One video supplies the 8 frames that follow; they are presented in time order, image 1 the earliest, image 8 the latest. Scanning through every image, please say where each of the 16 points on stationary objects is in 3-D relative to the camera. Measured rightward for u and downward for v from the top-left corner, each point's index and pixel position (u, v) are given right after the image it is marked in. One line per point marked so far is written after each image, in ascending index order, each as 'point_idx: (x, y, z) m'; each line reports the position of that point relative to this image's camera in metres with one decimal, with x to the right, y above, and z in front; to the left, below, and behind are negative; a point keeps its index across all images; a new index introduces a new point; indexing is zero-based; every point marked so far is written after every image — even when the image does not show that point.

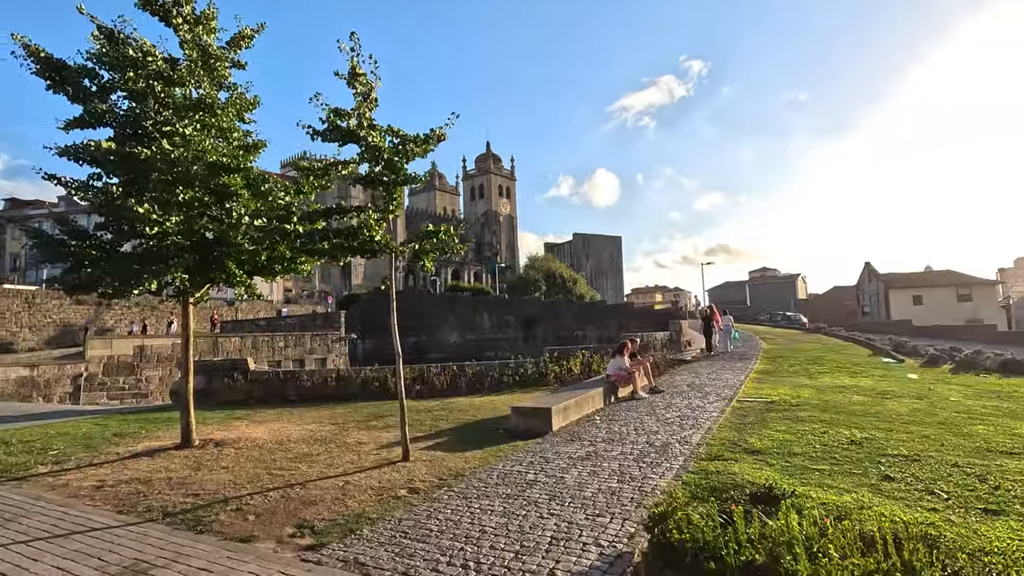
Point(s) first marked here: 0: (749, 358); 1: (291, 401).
0: (+8.1, -2.3, +18.4) m
1: (-5.7, -2.9, +13.7) m
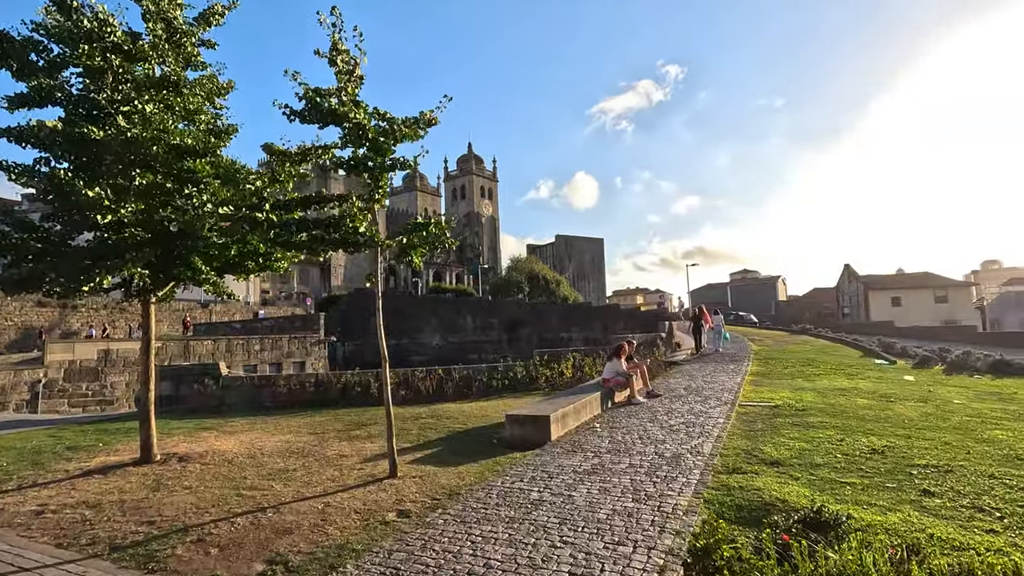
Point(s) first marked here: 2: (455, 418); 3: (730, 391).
0: (+7.7, -2.4, +18.1) m
1: (-5.9, -2.9, +12.8) m
2: (-1.1, -2.4, +9.9) m
3: (+4.9, -2.3, +12.0) m
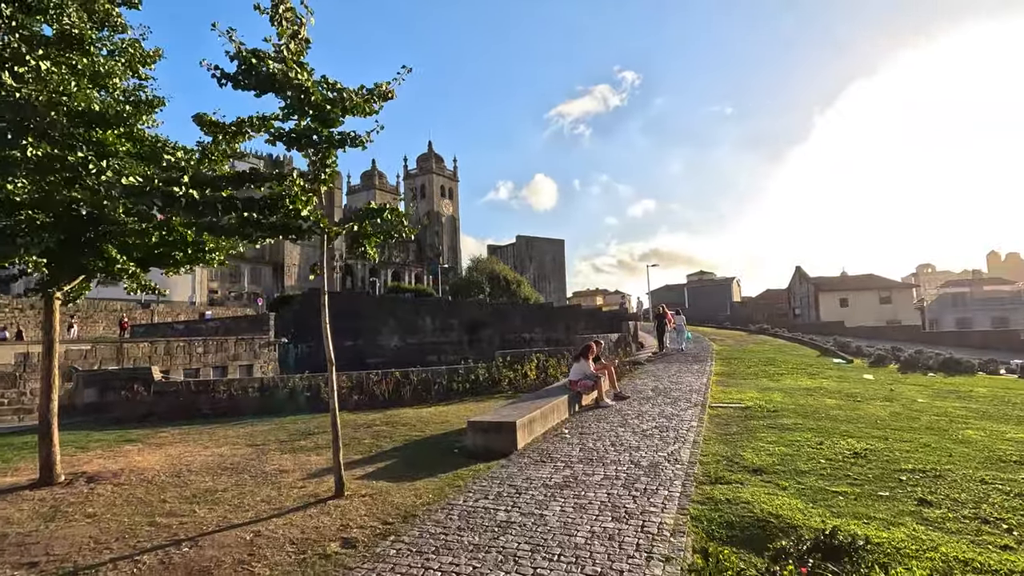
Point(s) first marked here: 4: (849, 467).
0: (+6.4, -2.3, +18.0) m
1: (-6.8, -2.8, +11.7) m
2: (-1.7, -2.4, +9.2) m
3: (+4.1, -2.3, +11.7) m
4: (+3.7, -2.0, +5.8) m
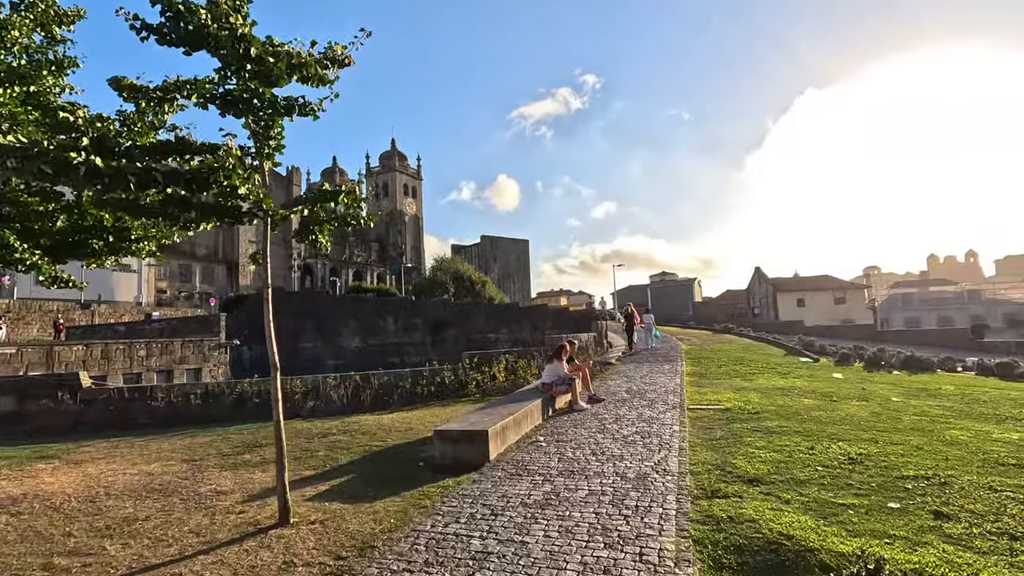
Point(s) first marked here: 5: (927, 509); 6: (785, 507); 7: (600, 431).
0: (+5.3, -2.3, +17.7) m
1: (-7.4, -2.7, +10.6) m
2: (-2.2, -2.3, +8.4) m
3: (+3.4, -2.2, +11.3) m
4: (+3.4, -1.9, +5.4) m
5: (+3.4, -1.8, +4.4) m
6: (+2.3, -1.9, +4.5) m
7: (+1.3, -2.1, +7.7) m
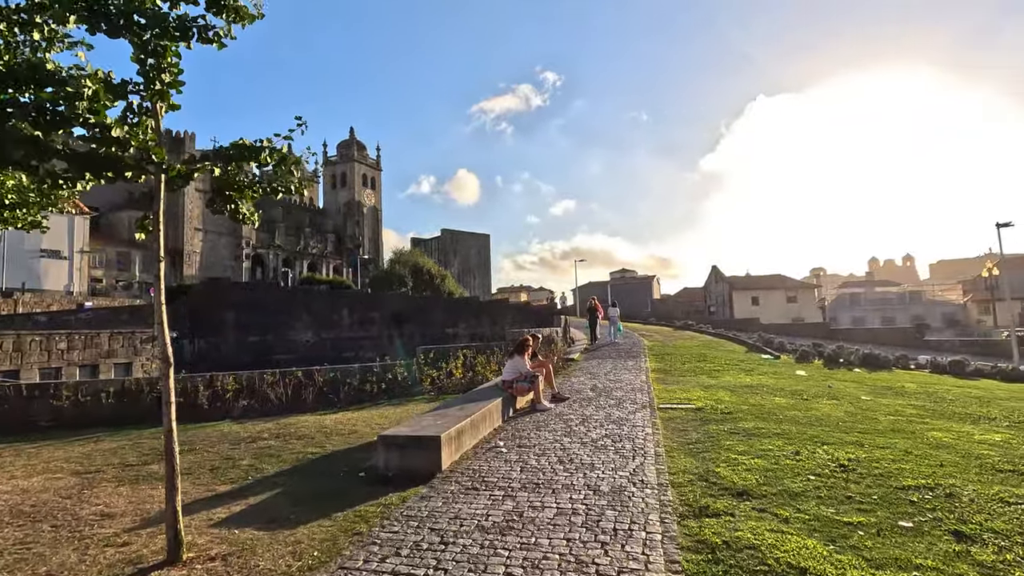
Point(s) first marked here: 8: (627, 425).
0: (+4.0, -2.1, +17.3) m
1: (-8.2, -2.4, +9.2) m
2: (-2.8, -2.1, +7.4) m
3: (+2.6, -2.1, +10.7) m
4: (+3.0, -1.8, +4.8) m
5: (+3.1, -1.7, +3.8) m
6: (+2.0, -1.7, +3.9) m
7: (+0.7, -1.9, +7.0) m
8: (+1.6, -1.9, +7.4) m
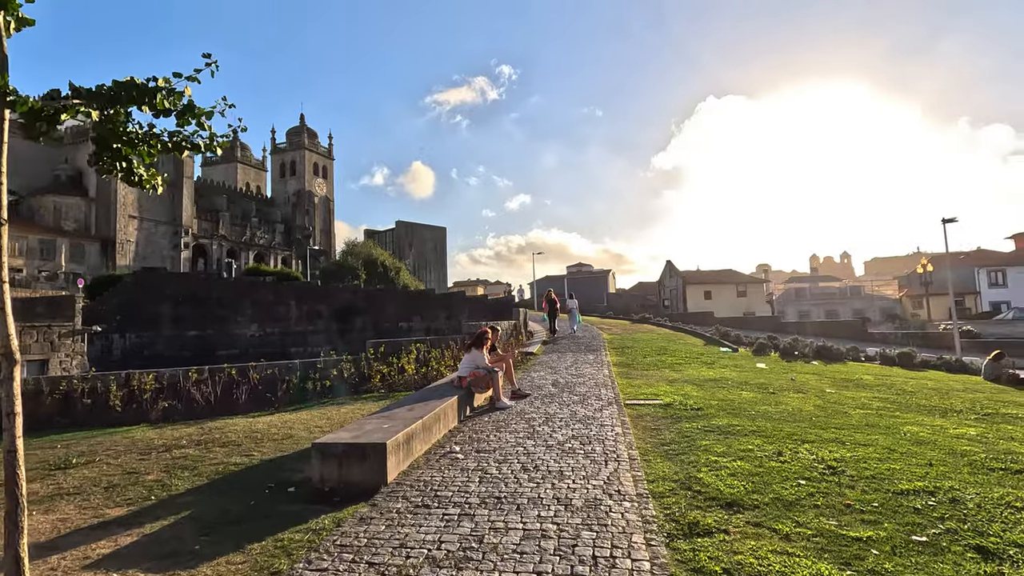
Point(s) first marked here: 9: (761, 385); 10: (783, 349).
0: (+2.7, -1.9, +16.8) m
1: (-8.8, -2.2, +7.8) m
2: (-3.3, -1.9, +6.5) m
3: (+1.7, -1.9, +10.2) m
4: (+2.7, -1.7, +4.4) m
5: (+2.8, -1.6, +3.4) m
6: (+1.7, -1.6, +3.3) m
7: (+0.2, -1.7, +6.3) m
8: (+1.0, -1.7, +6.8) m
9: (+5.0, -2.0, +10.8) m
10: (+9.0, -2.1, +17.8) m
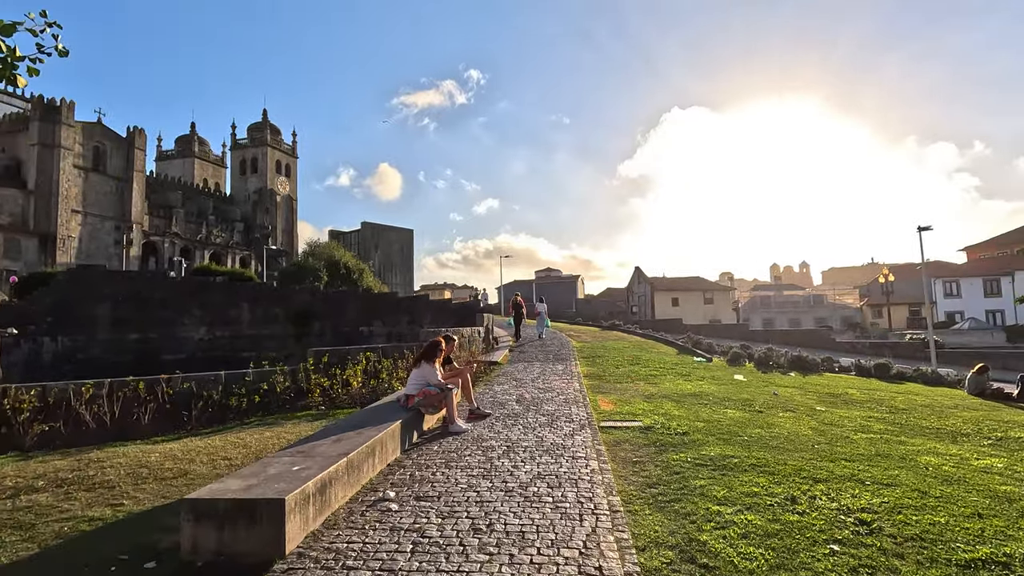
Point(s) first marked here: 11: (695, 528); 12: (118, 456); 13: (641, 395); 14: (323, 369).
0: (+1.6, -2.0, +15.7) m
1: (-9.4, -2.1, +6.1) m
2: (-3.8, -1.9, +5.1) m
3: (+1.0, -1.9, +9.1) m
4: (+2.3, -1.7, +3.3) m
5: (+2.6, -1.6, +2.3) m
6: (+1.4, -1.6, +2.2) m
7: (-0.3, -1.8, +5.1) m
8: (+0.6, -1.8, +5.7) m
9: (+4.3, -2.1, +9.8) m
10: (+7.9, -2.3, +17.1) m
11: (+1.3, -1.7, +3.9) m
12: (-4.5, -1.9, +6.1) m
13: (+2.4, -2.0, +10.1) m
14: (-3.5, -1.5, +9.8) m
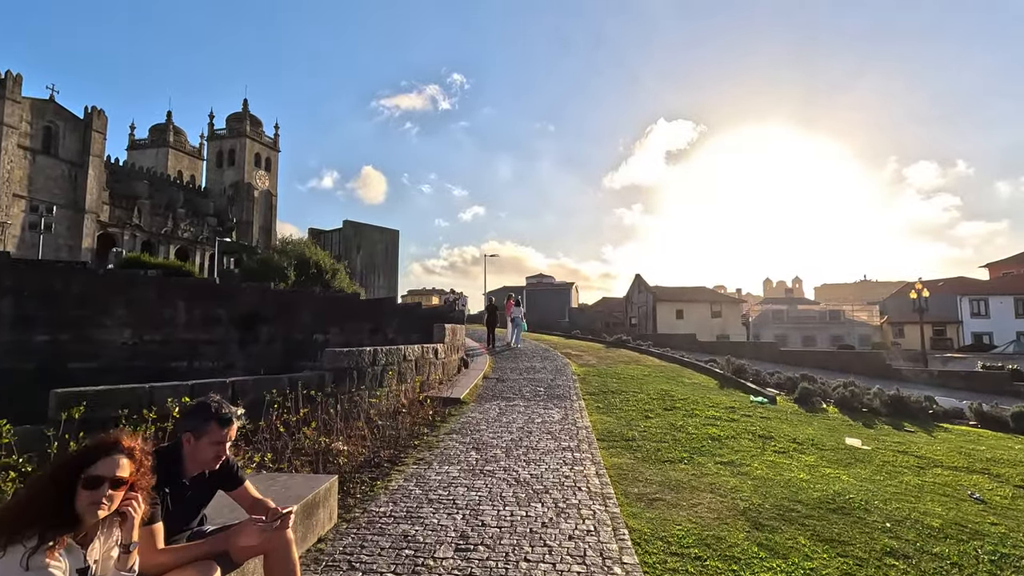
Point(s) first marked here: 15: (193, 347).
0: (+1.0, -2.0, +10.4) m
1: (-9.8, -1.7, +0.5) m
2: (-4.2, -1.6, -0.4) m
3: (+0.6, -1.8, +3.7) m
4: (+2.0, -1.5, -2.1) m
5: (+2.2, -1.5, -3.0) m
6: (+1.1, -1.5, -3.1) m
7: (-0.6, -1.6, -0.3) m
8: (+0.2, -1.6, +0.3) m
9: (+3.8, -2.1, +4.5) m
10: (+7.3, -2.5, +11.8) m
11: (+1.0, -1.5, -1.5) m
12: (-5.0, -1.6, +0.7) m
13: (+2.0, -2.0, +4.7) m
14: (-3.9, -1.2, +4.4) m
15: (-13.7, -2.2, +20.9) m
